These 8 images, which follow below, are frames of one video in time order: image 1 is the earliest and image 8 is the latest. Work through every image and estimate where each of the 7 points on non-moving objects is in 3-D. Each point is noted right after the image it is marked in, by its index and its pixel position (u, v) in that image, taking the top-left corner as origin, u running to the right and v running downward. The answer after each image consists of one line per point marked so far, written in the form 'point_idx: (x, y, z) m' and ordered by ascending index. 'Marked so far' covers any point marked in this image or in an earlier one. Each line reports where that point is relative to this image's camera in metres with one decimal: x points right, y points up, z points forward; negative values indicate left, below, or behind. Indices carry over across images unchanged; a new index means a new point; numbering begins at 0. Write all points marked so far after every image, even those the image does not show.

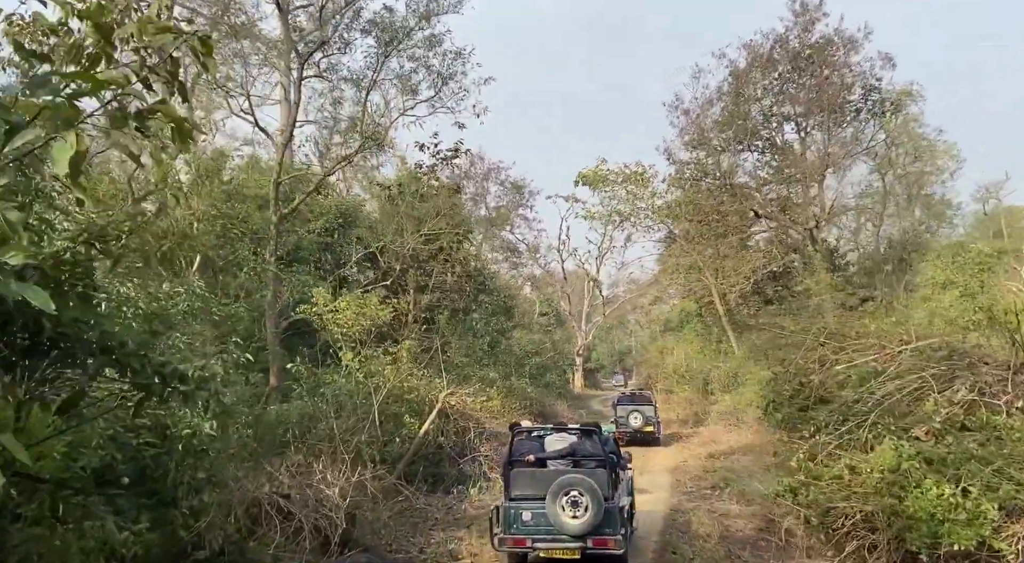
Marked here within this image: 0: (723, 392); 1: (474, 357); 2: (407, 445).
0: (+5.6, -2.9, +19.6) m
1: (-0.9, -1.9, +18.2) m
2: (-1.5, -2.3, +10.4) m
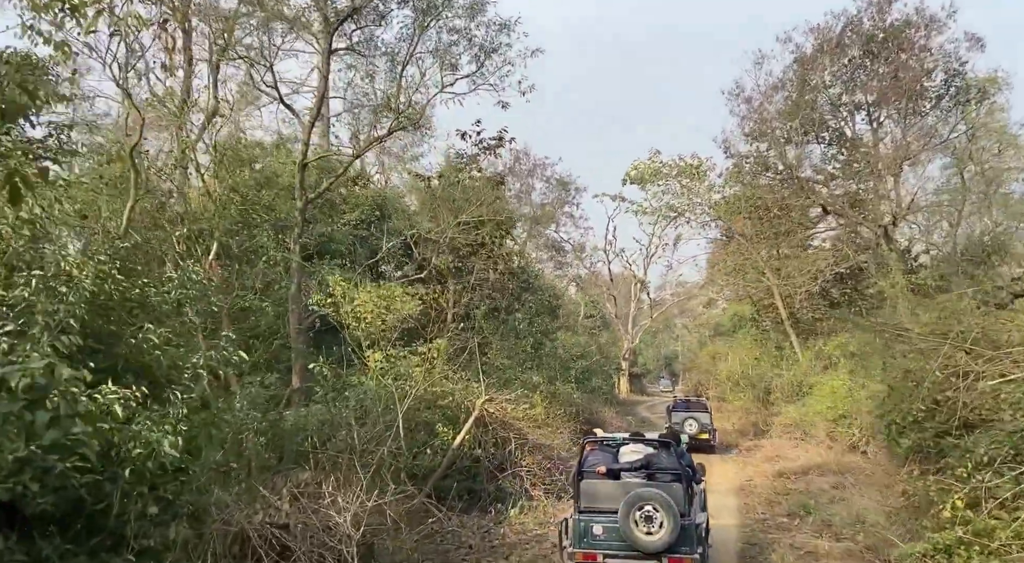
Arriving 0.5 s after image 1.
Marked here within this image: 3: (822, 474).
0: (+6.7, -3.0, +18.0) m
1: (+0.1, -1.8, +17.0) m
2: (-0.9, -2.2, +9.2) m
3: (+5.0, -3.1, +11.9) m
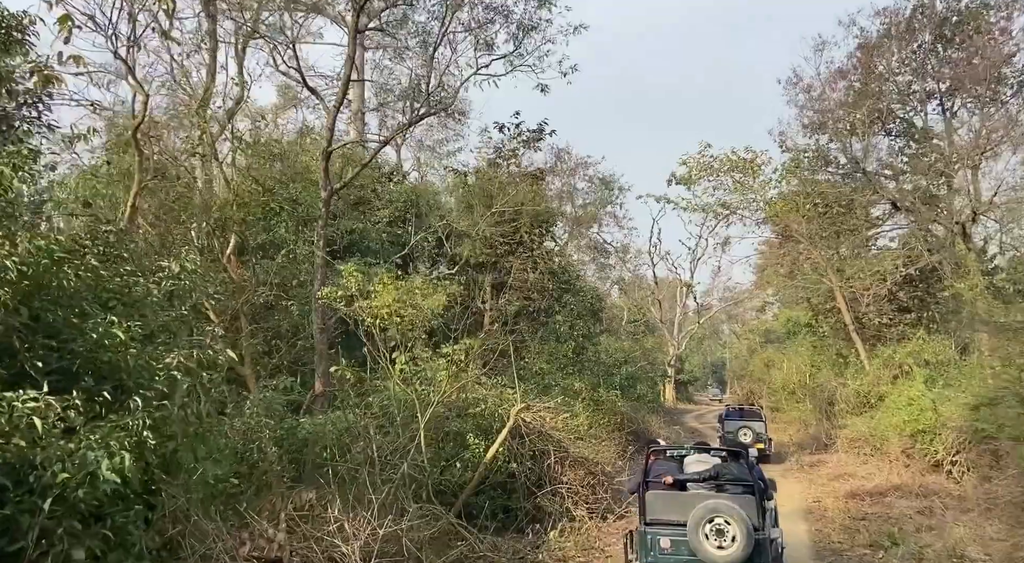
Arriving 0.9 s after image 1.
0: (+7.6, -3.0, +16.7) m
1: (+1.0, -1.8, +16.0) m
2: (-0.5, -2.1, +8.3) m
3: (+5.6, -3.1, +10.6) m
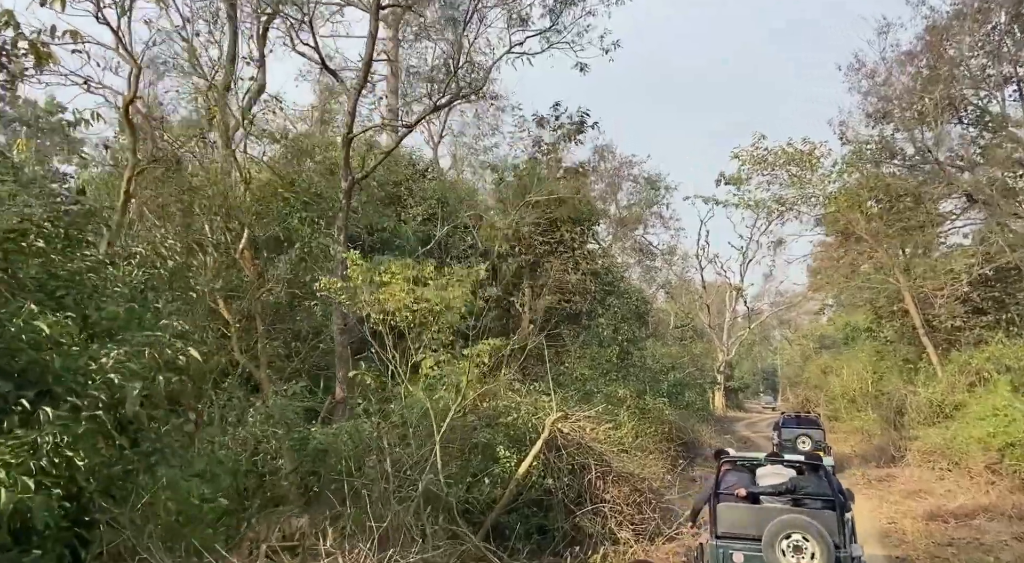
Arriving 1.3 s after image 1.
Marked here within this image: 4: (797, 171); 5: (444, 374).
0: (+8.5, -3.0, +15.3) m
1: (+1.8, -1.8, +15.1) m
2: (-0.1, -2.1, +7.5) m
3: (+6.1, -3.0, +9.4) m
4: (+6.9, +2.7, +18.0) m
5: (-0.7, -1.0, +7.7) m
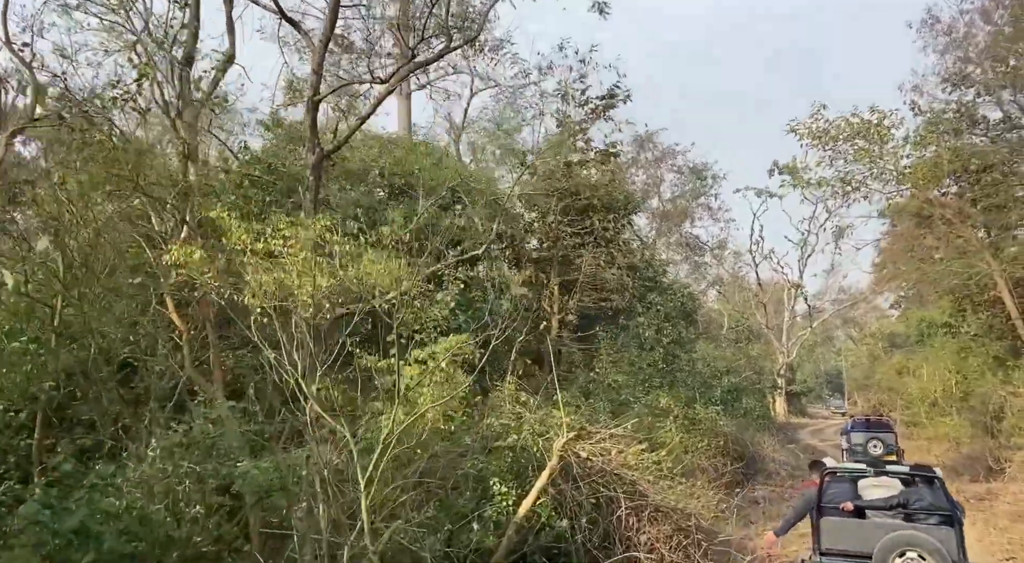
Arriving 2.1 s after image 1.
0: (+9.1, -2.7, +13.0) m
1: (+2.3, -1.7, +13.3) m
2: (-0.1, -2.0, +5.8) m
3: (+6.3, -2.7, +7.3) m
4: (+7.5, +2.9, +15.9) m
5: (-0.7, -0.8, +6.0) m
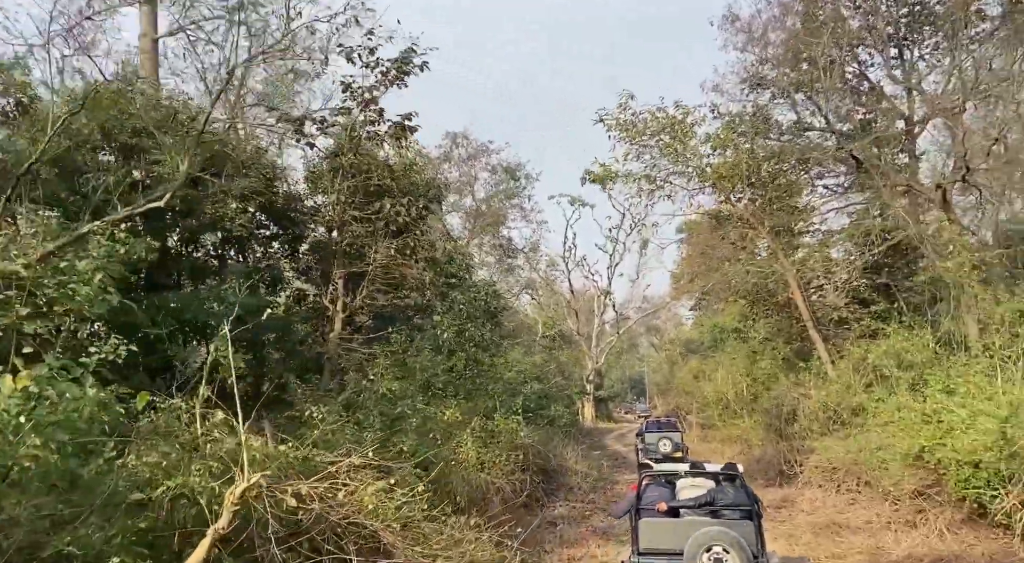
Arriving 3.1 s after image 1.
0: (+5.4, -2.7, +12.9) m
1: (-1.2, -1.6, +11.6) m
2: (-1.8, -1.8, +3.8) m
3: (+4.0, -2.7, +6.7) m
4: (+3.3, +2.9, +15.4) m
5: (-2.4, -0.6, +3.9) m
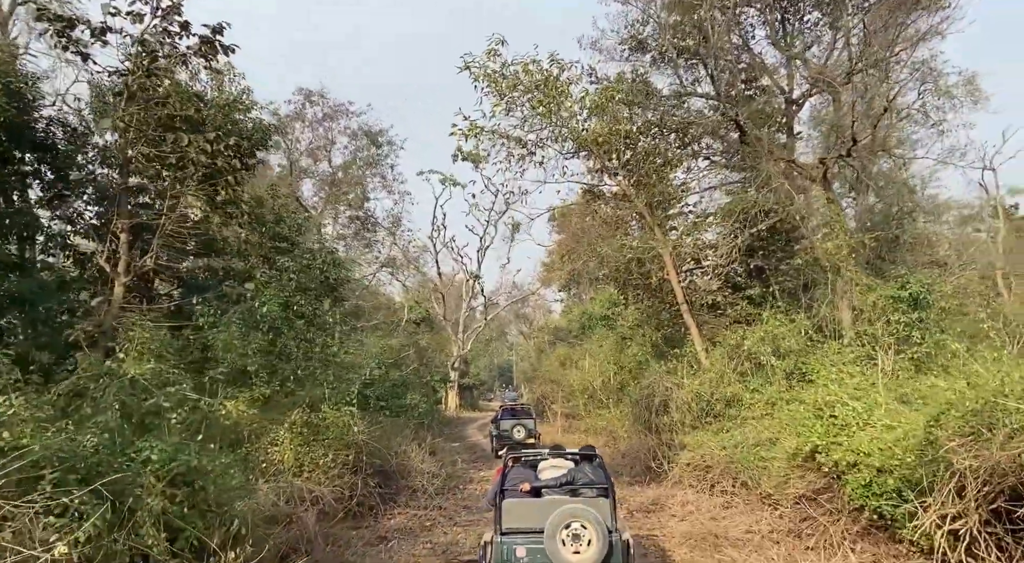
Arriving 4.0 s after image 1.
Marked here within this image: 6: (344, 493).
0: (+2.8, -2.3, +11.8) m
1: (-3.4, -1.1, +9.3) m
2: (-2.6, -1.4, +1.5) m
3: (+2.5, -2.4, +5.4) m
4: (+0.5, +3.4, +13.8) m
5: (-3.2, -0.2, +1.5) m
6: (-2.1, -2.6, +9.3) m
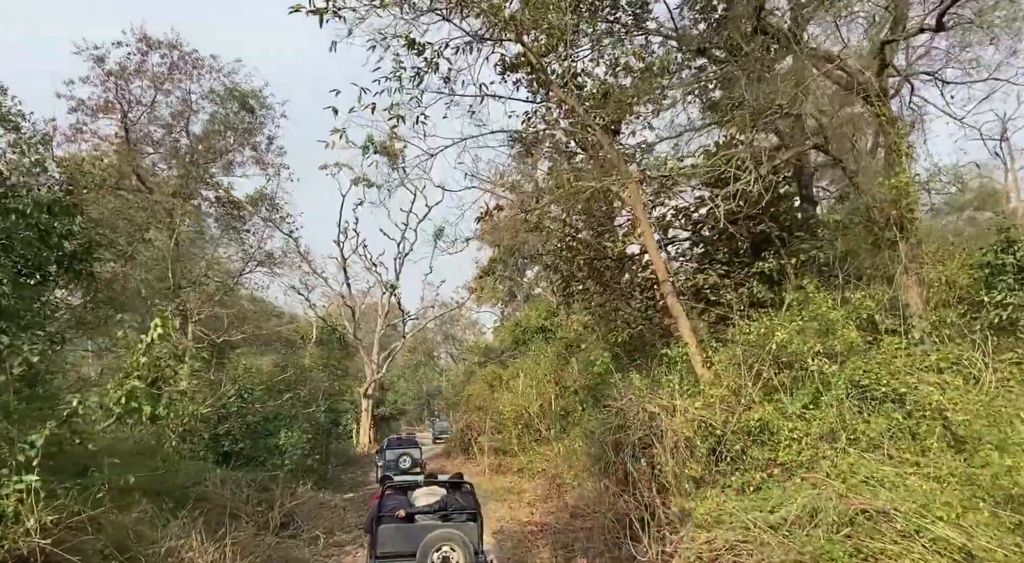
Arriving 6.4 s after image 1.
0: (+1.7, -1.9, +6.9) m
1: (-4.3, -0.6, +4.0) m
2: (-2.9, -0.6, -3.8) m
3: (+2.0, -1.7, +0.5) m
4: (-0.9, +3.7, +8.9) m
5: (-3.5, +0.5, -3.8) m
6: (-3.0, -2.1, +4.0) m
